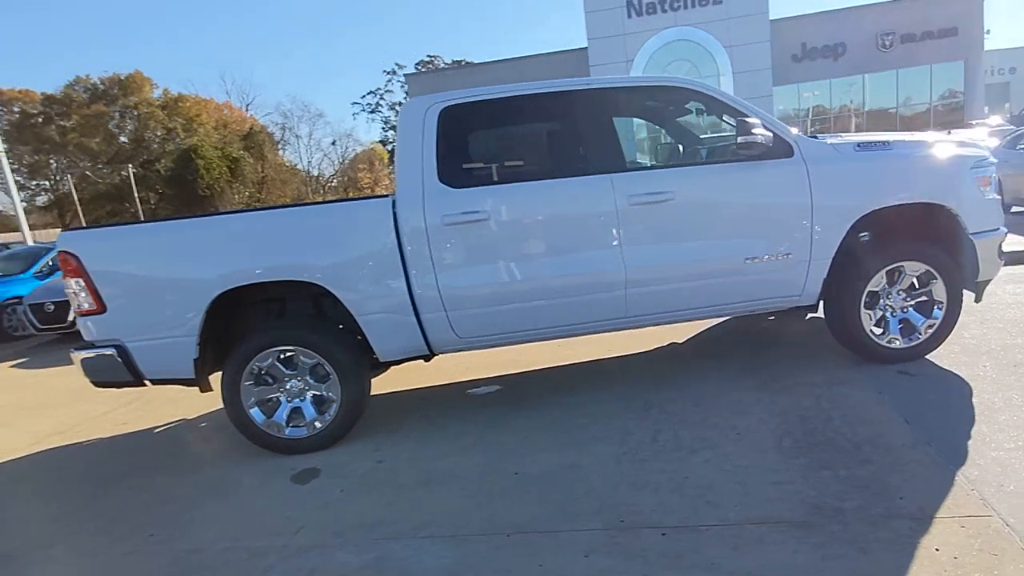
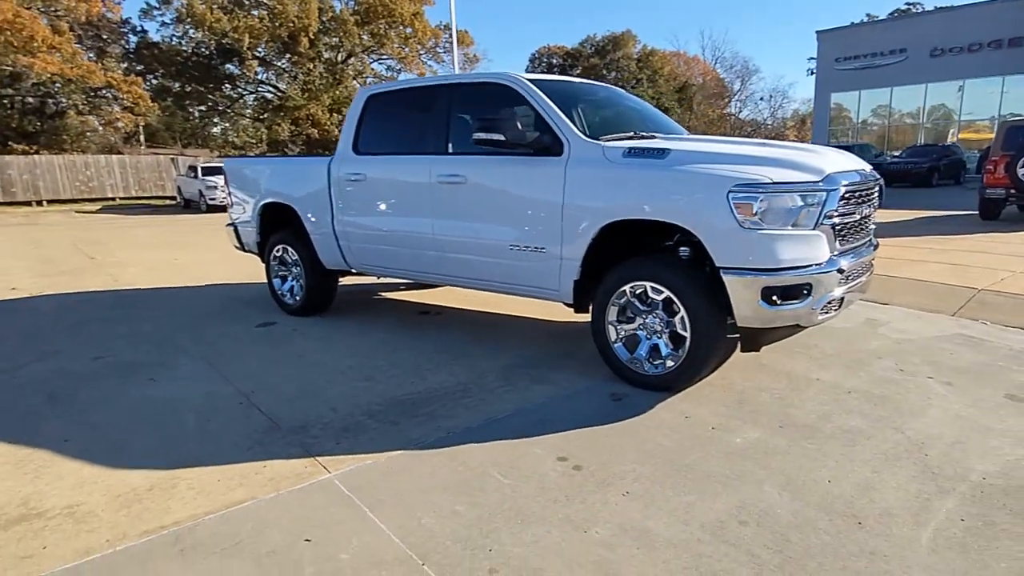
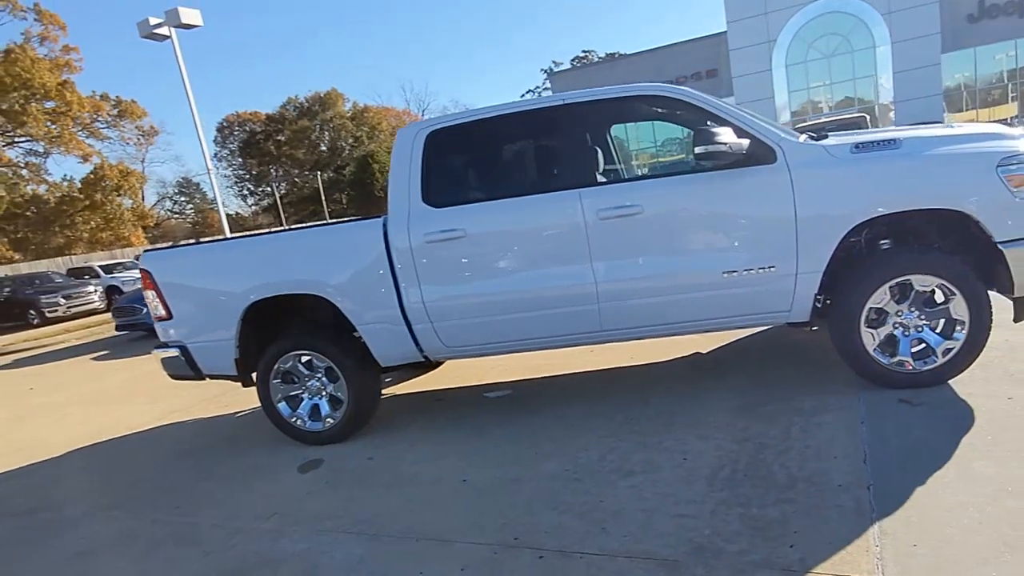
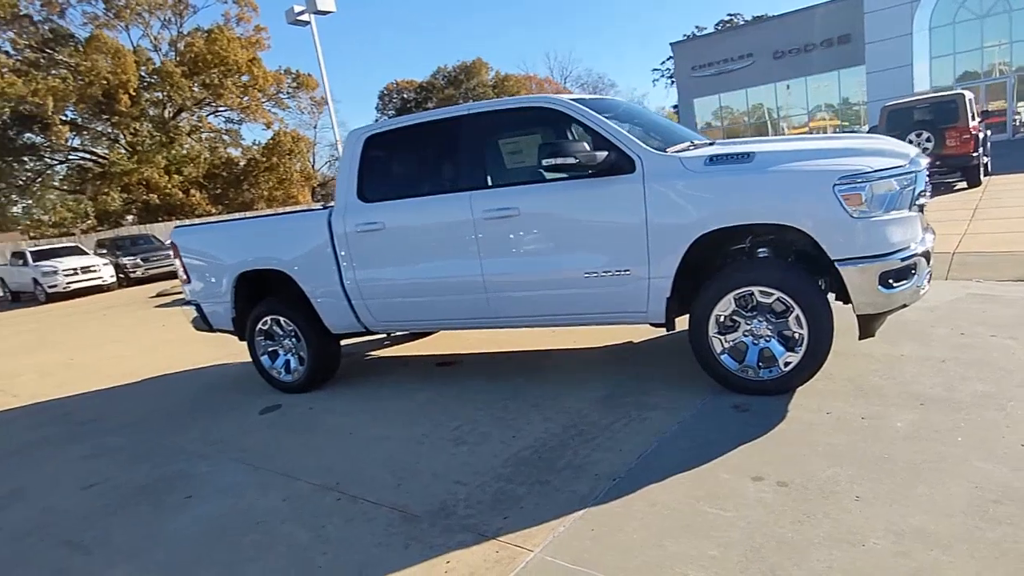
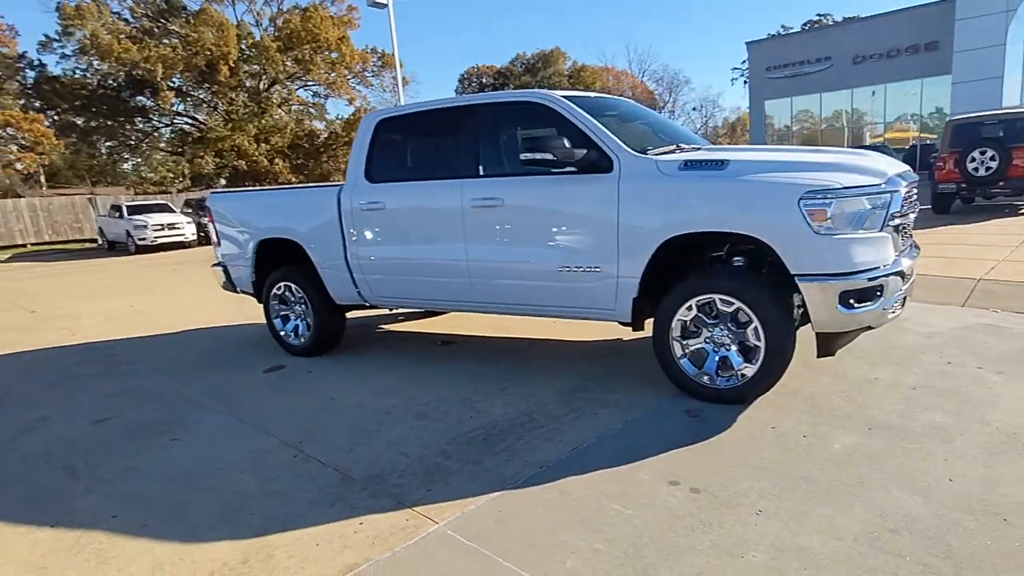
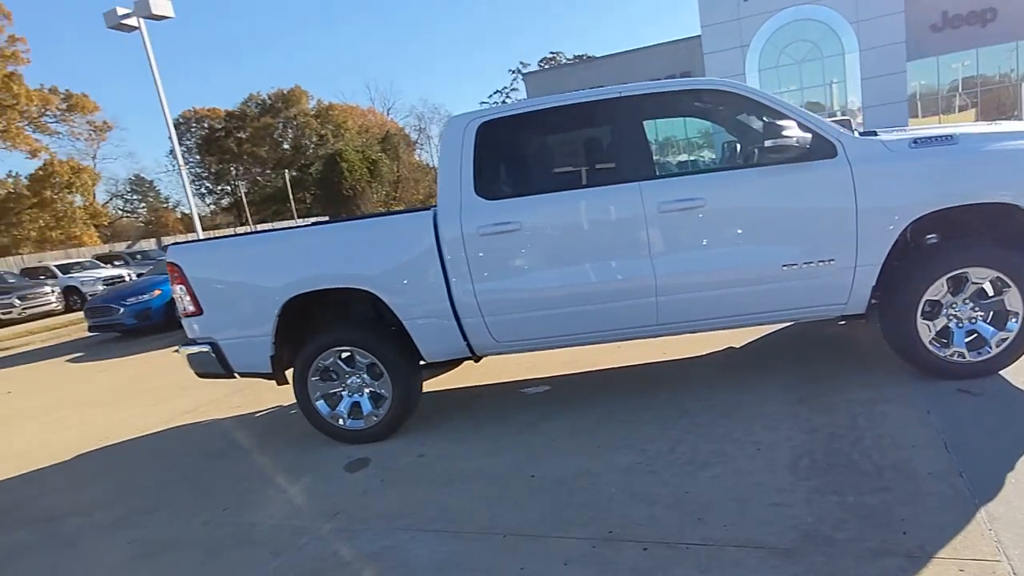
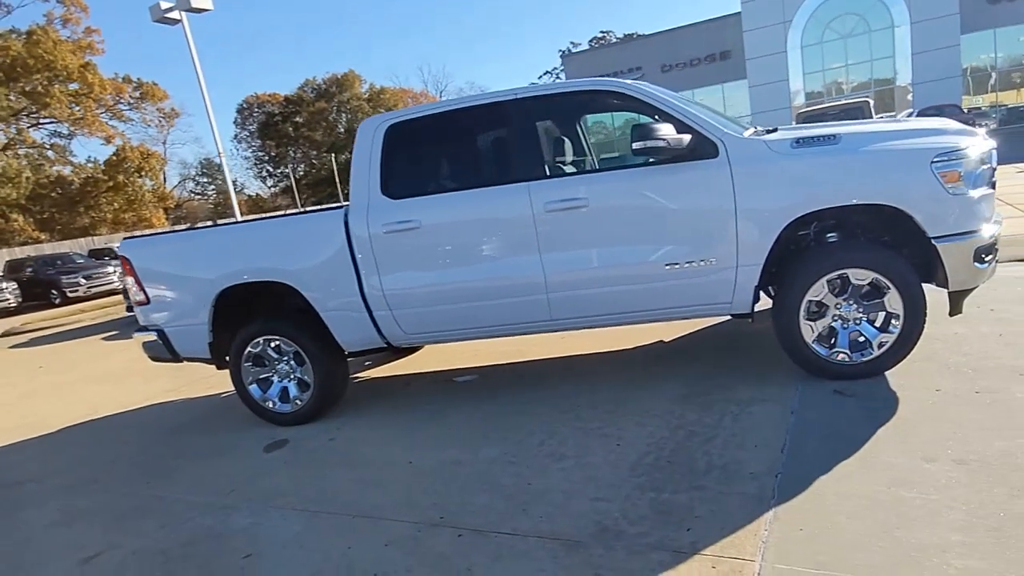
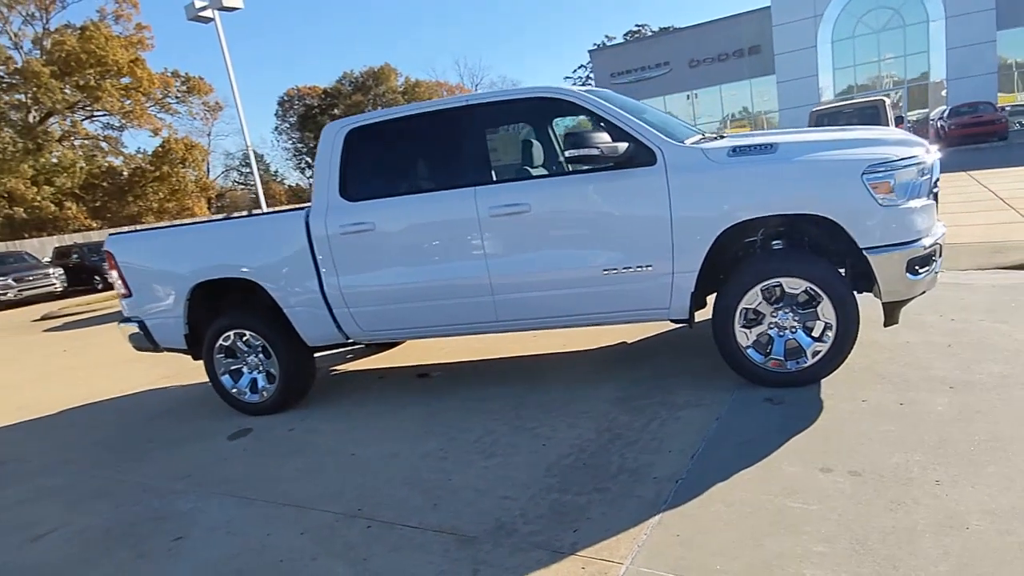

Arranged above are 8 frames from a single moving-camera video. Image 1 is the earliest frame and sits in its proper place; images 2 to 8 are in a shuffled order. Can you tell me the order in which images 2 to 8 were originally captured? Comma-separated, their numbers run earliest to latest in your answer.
6, 3, 7, 8, 4, 5, 2
